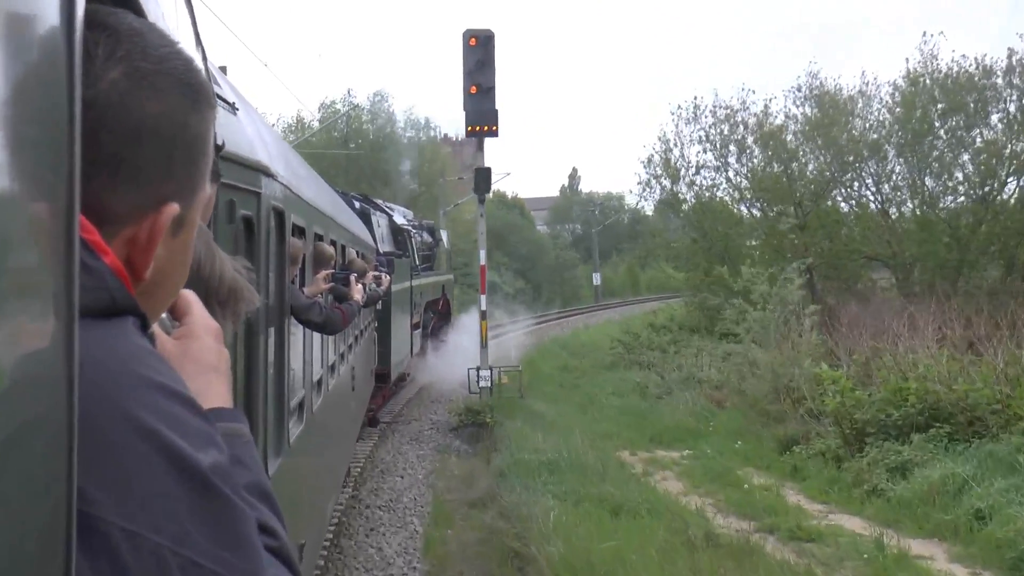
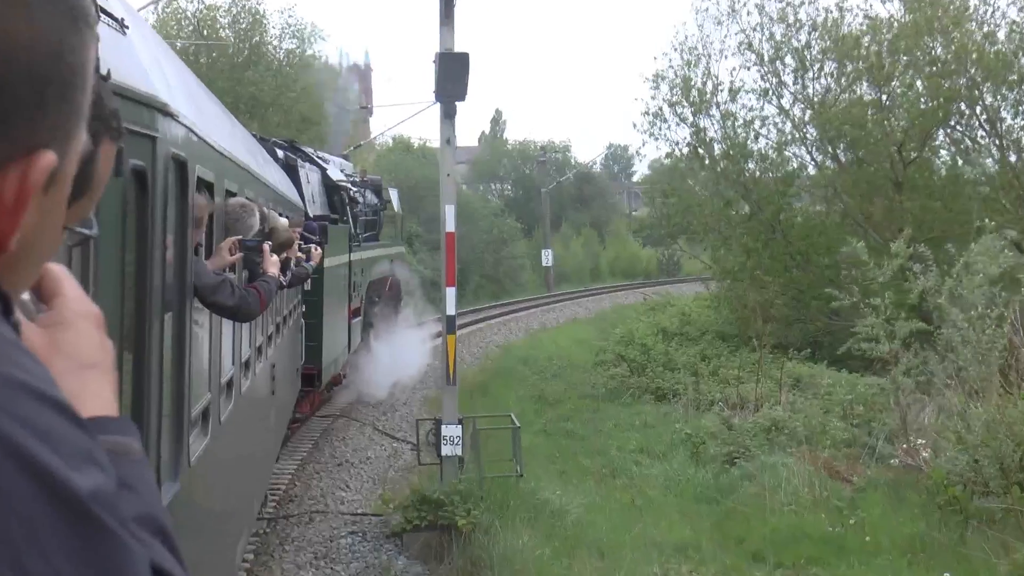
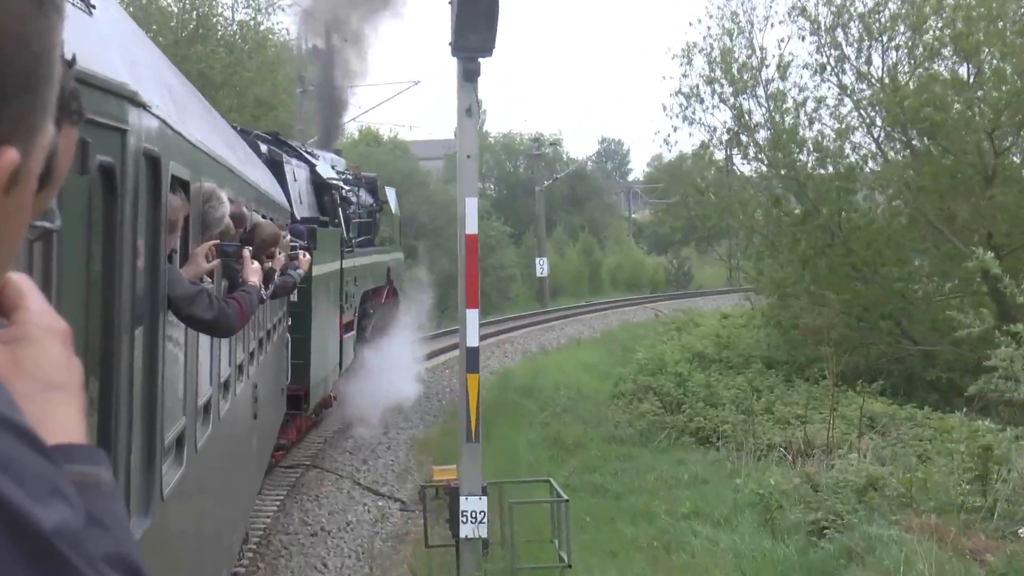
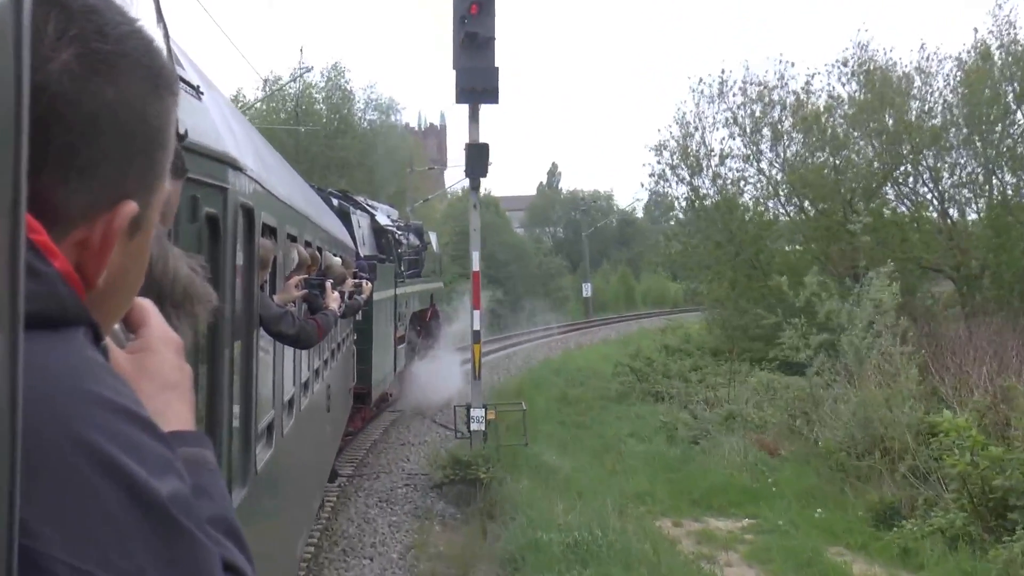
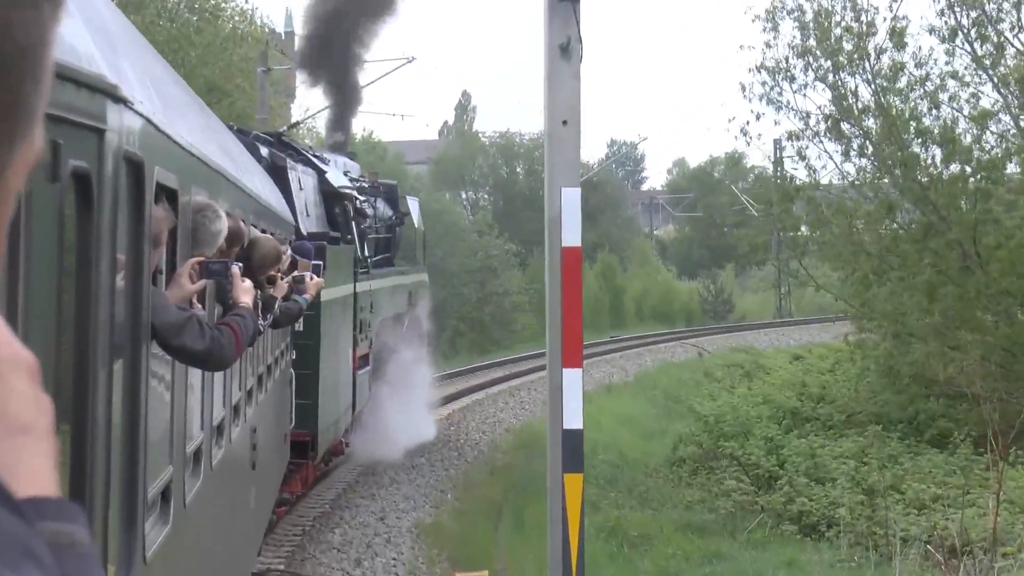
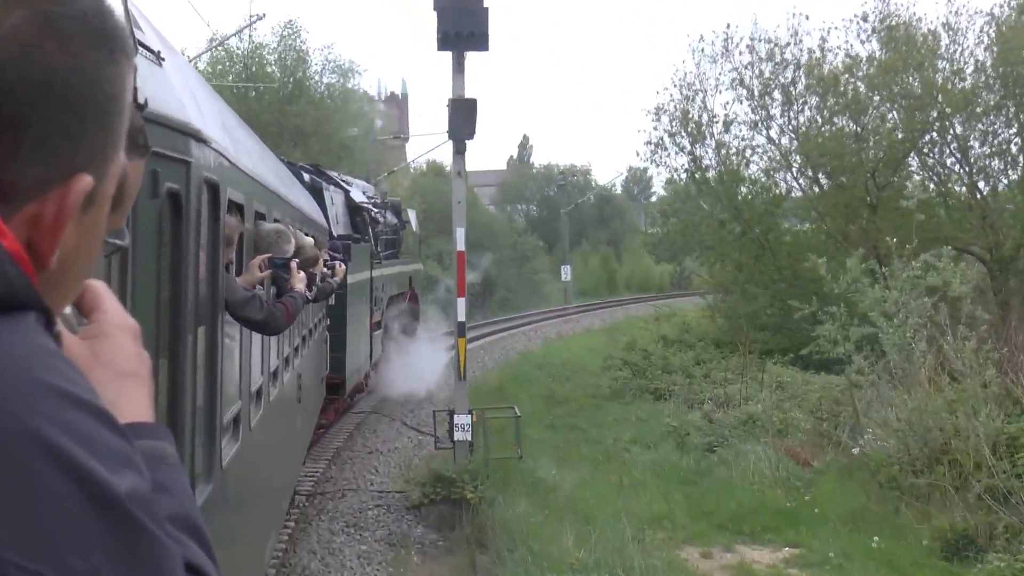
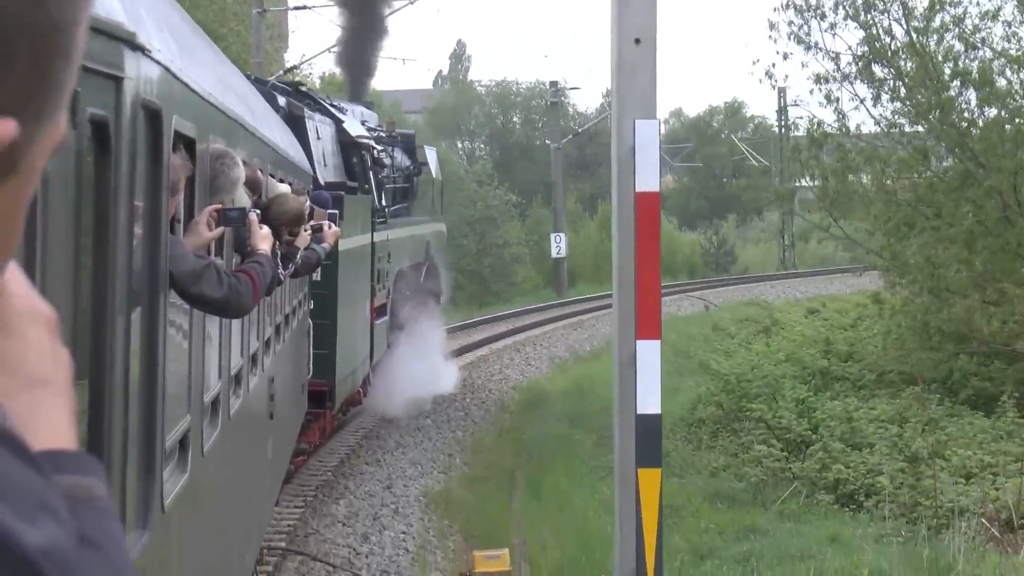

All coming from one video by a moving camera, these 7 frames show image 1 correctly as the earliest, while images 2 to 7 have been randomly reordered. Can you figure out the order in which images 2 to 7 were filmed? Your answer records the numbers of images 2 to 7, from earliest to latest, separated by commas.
4, 6, 2, 3, 5, 7
